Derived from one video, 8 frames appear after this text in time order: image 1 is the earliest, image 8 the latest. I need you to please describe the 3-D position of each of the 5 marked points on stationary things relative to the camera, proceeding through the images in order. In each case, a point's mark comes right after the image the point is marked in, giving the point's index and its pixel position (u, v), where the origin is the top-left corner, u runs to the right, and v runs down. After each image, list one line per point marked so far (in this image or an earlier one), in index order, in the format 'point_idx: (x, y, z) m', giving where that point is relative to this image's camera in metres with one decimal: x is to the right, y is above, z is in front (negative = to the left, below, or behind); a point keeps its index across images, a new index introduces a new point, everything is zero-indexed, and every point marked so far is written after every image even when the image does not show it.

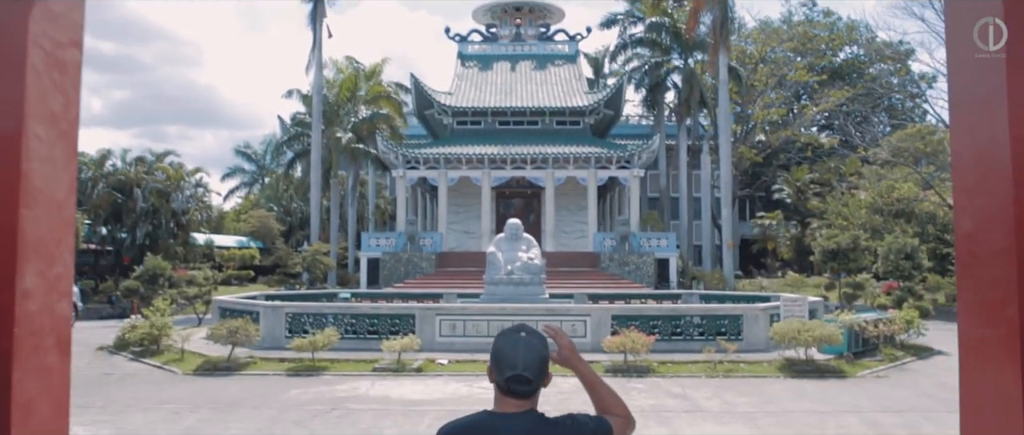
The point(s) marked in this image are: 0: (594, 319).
0: (+1.7, -2.1, +17.0) m
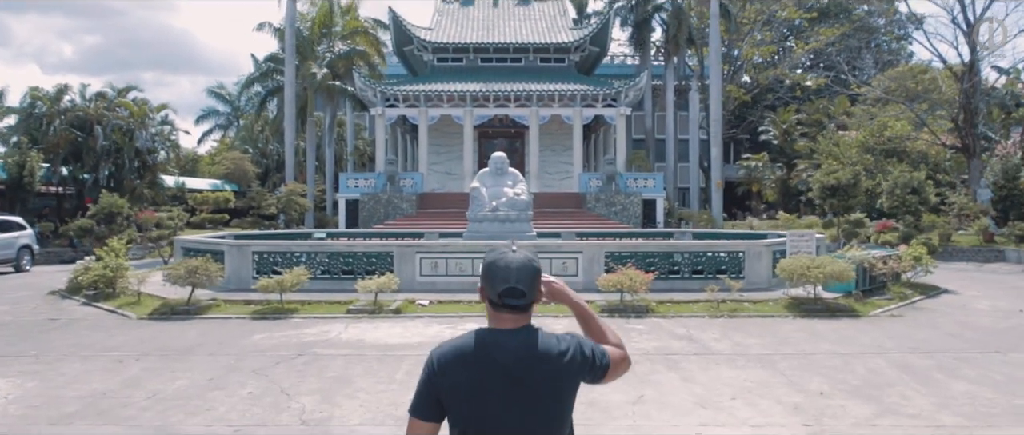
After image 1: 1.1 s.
0: (+1.5, -0.7, +15.9) m
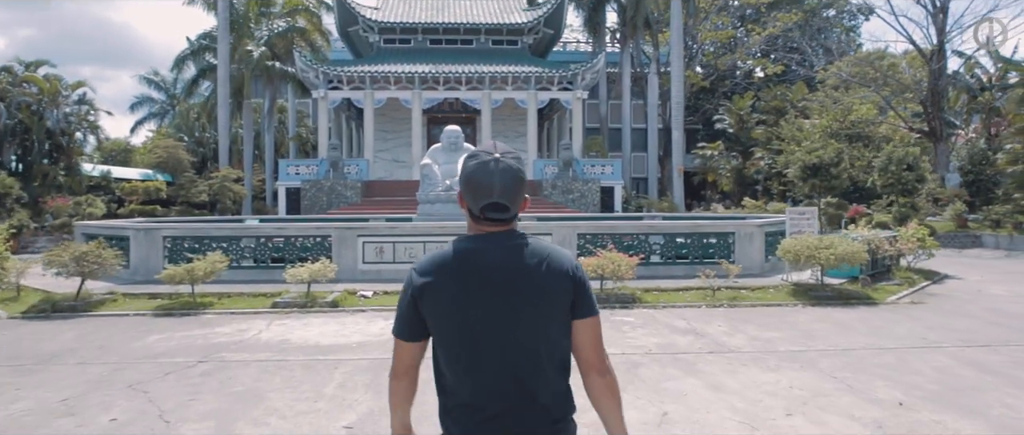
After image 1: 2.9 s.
0: (+0.8, -0.3, +13.8) m
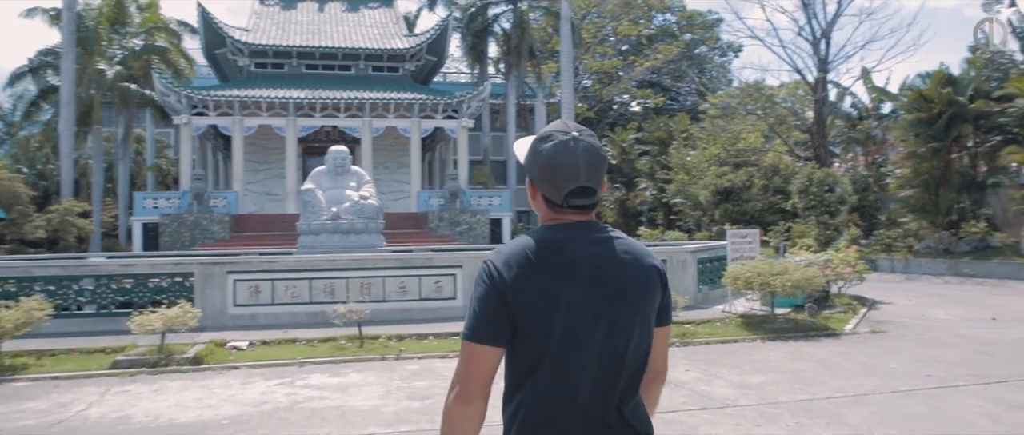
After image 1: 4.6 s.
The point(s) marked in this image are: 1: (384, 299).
0: (-0.6, -0.8, +11.9) m
1: (-1.8, -1.2, +11.7) m
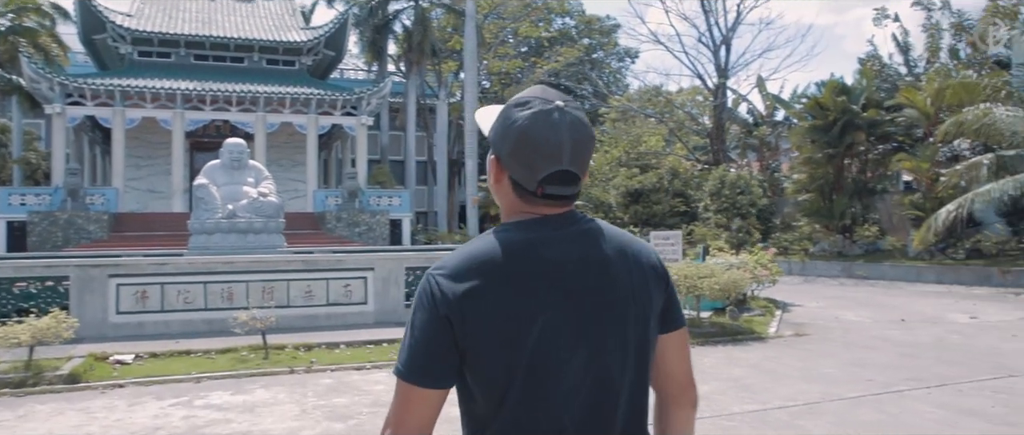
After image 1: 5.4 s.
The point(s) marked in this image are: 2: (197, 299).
0: (-1.8, -0.8, +11.2) m
1: (-2.9, -1.1, +10.8) m
2: (-3.9, -1.0, +10.2) m
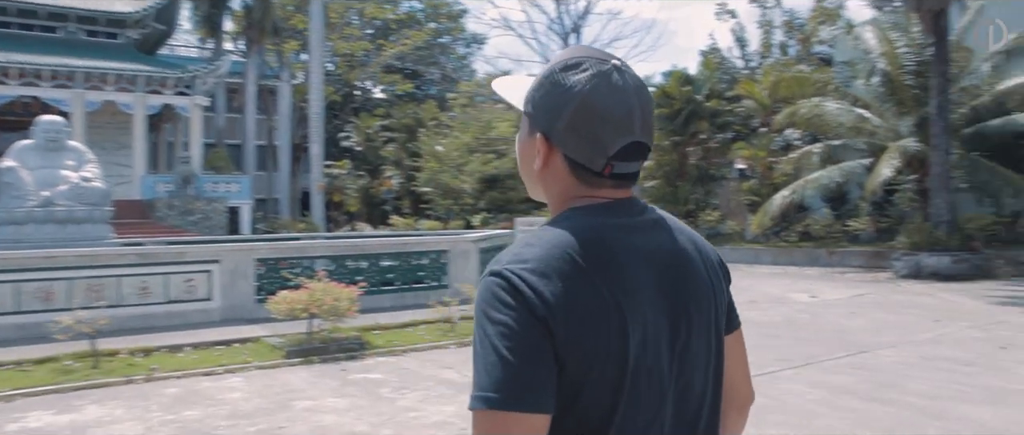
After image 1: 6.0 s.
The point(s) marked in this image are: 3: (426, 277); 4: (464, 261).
0: (-3.5, -0.6, +10.2) m
1: (-4.6, -1.0, +9.6) m
2: (-5.4, -0.8, +8.8) m
3: (-1.4, -0.9, +12.8) m
4: (-0.6, -0.6, +11.6) m
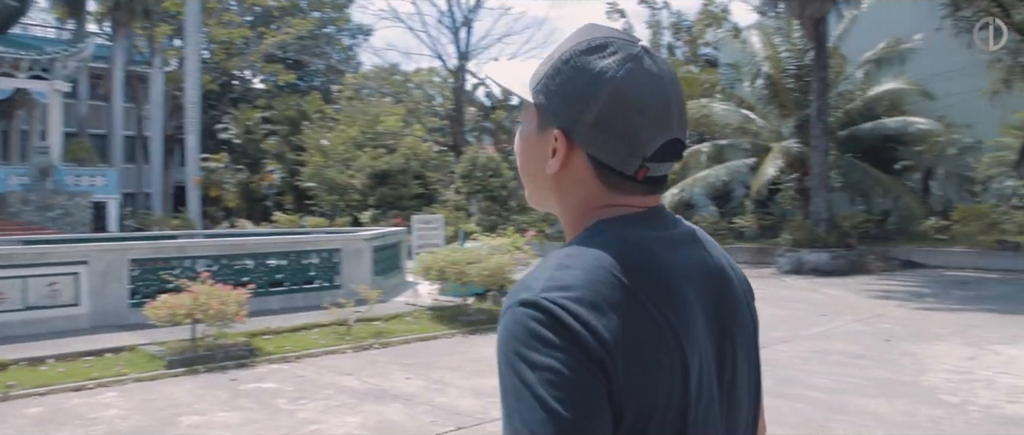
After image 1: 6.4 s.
0: (-4.6, -0.6, +9.2) m
1: (-5.6, -0.9, +8.5) m
2: (-6.3, -0.8, +7.6) m
3: (-2.9, -0.9, +12.1) m
4: (-2.0, -0.6, +11.0) m
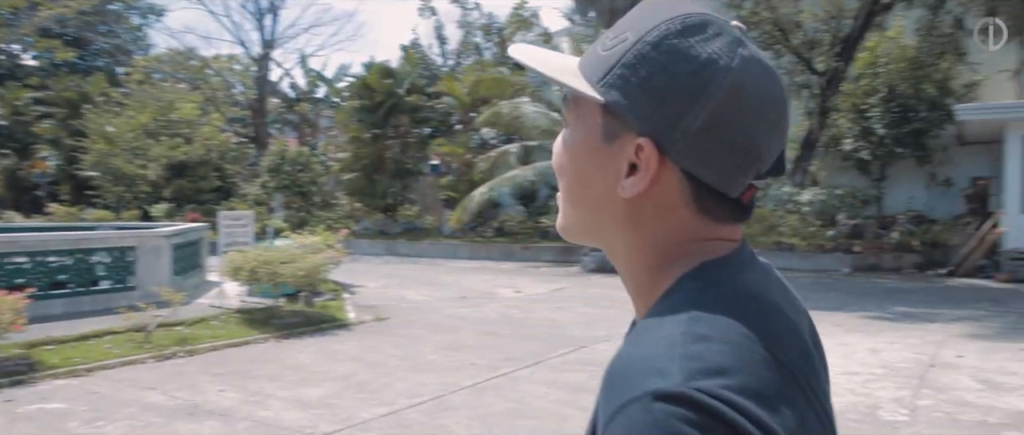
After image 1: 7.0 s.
0: (-6.3, -0.5, +7.6) m
1: (-7.1, -0.9, +6.7) m
2: (-7.6, -0.7, +5.7) m
3: (-5.3, -0.8, +10.8) m
4: (-4.1, -0.5, +10.0) m
